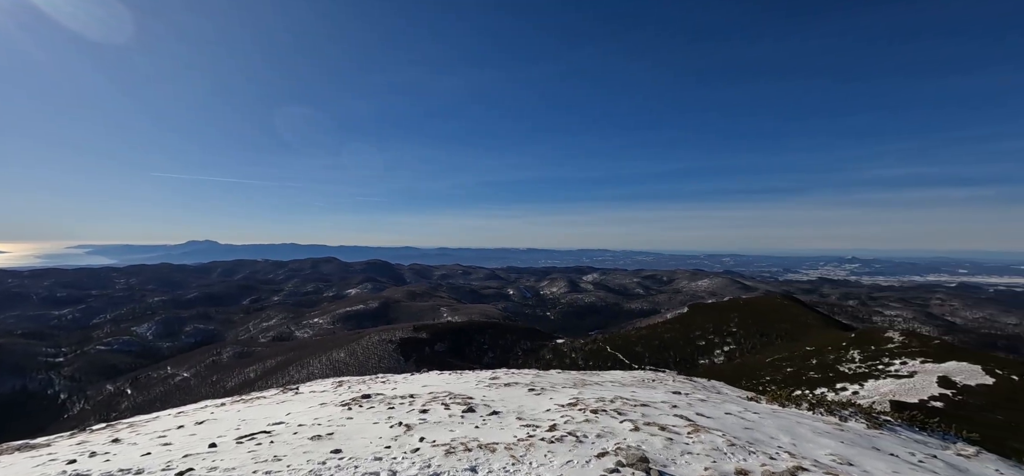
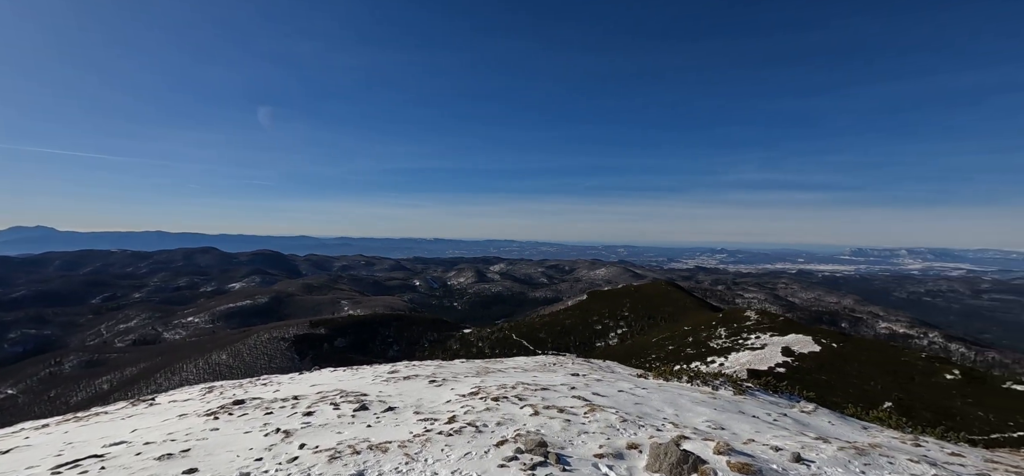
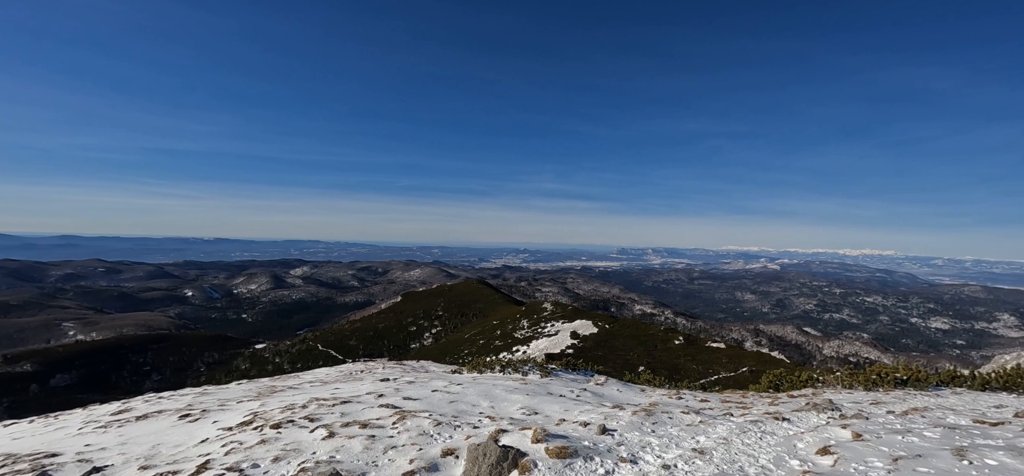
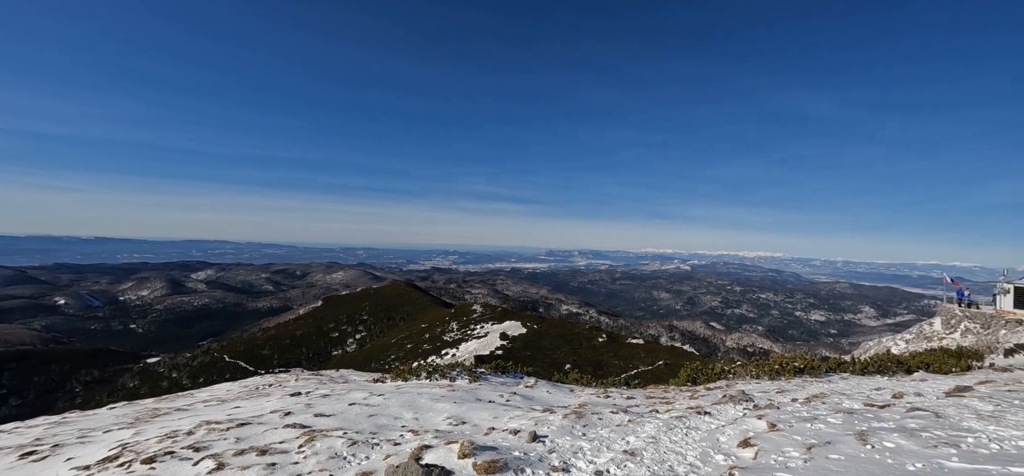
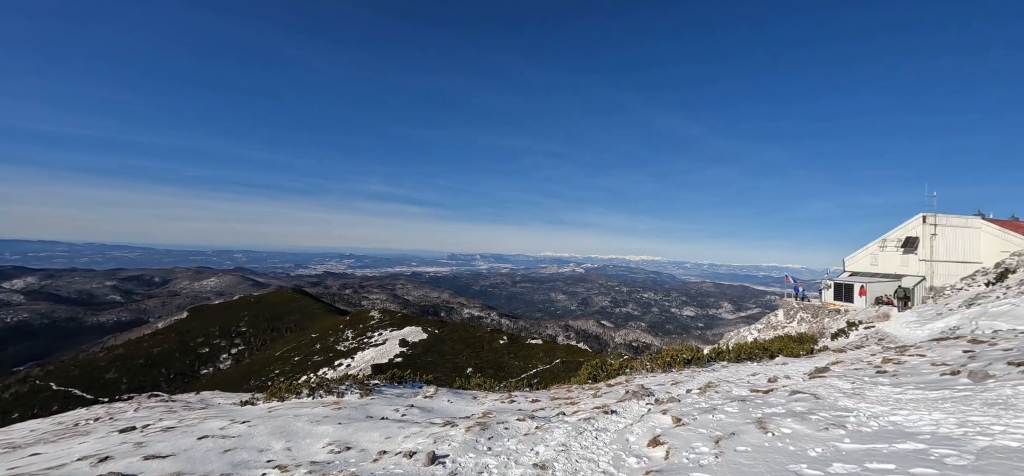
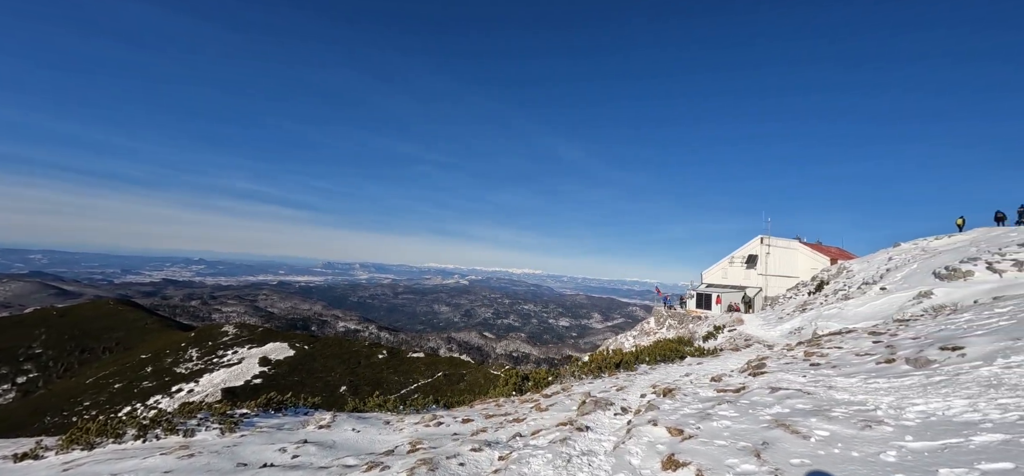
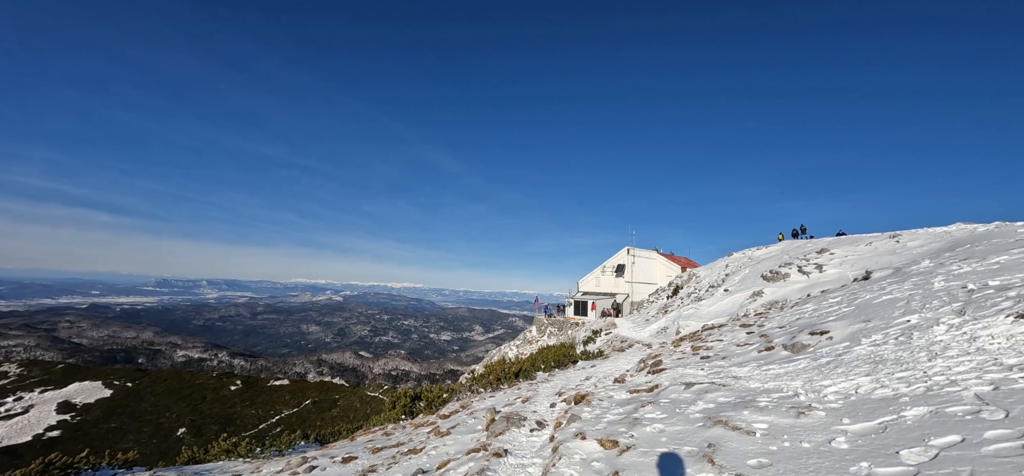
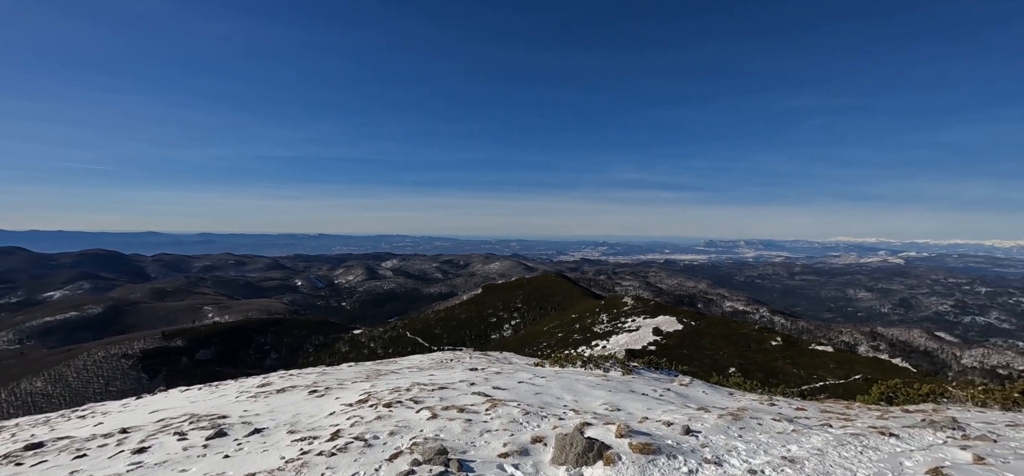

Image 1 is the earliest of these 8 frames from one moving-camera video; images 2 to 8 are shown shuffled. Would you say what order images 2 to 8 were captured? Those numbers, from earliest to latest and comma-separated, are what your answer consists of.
2, 8, 3, 4, 5, 6, 7
